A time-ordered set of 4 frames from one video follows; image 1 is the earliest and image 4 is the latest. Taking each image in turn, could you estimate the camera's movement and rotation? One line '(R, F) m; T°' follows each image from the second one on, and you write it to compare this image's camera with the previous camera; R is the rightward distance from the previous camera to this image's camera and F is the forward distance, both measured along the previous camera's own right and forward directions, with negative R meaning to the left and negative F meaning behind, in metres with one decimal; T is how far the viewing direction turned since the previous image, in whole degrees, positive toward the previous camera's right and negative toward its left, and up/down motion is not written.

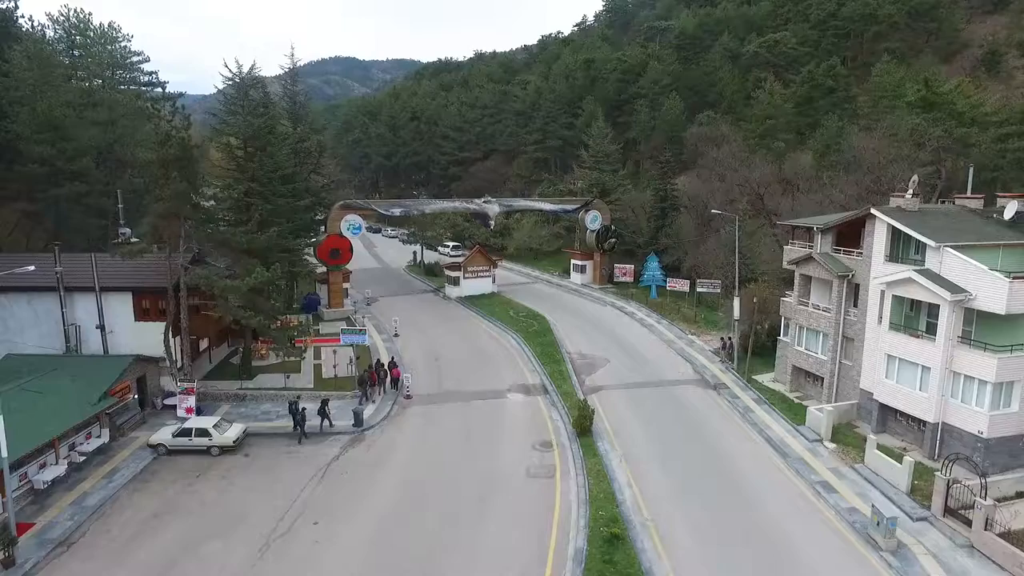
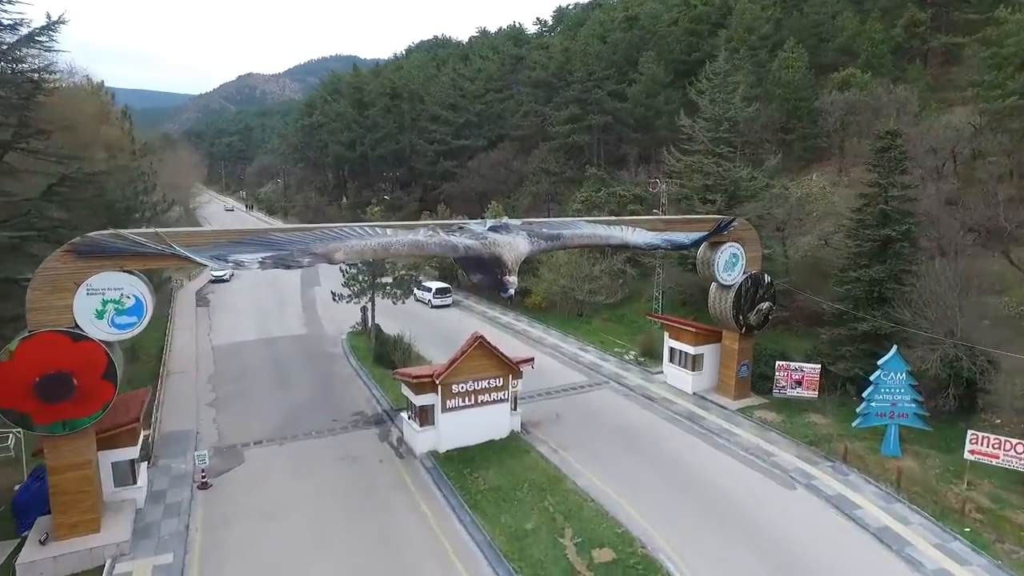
(-1.0, +22.3) m; 0°
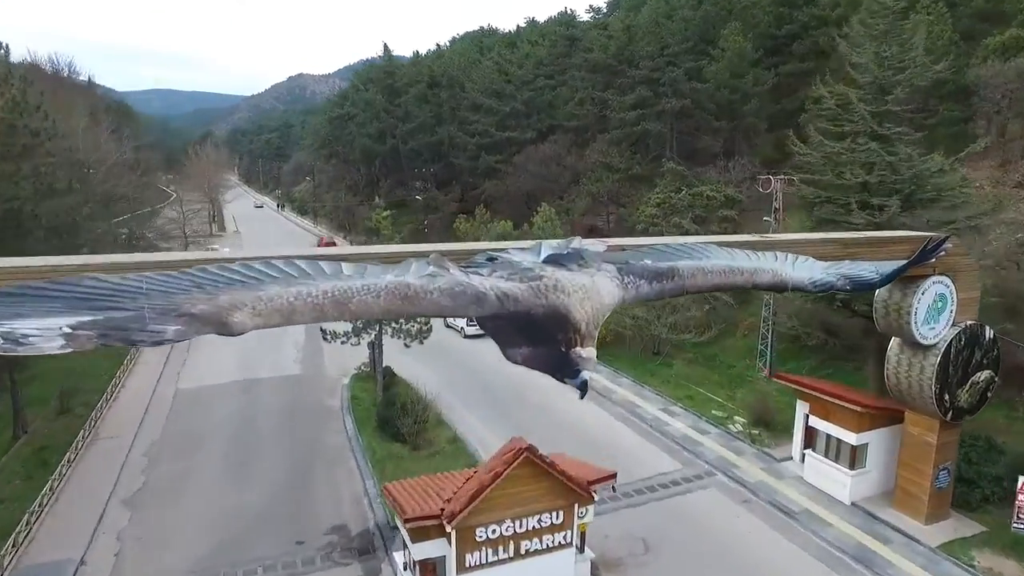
(-0.4, +7.1) m; -4°
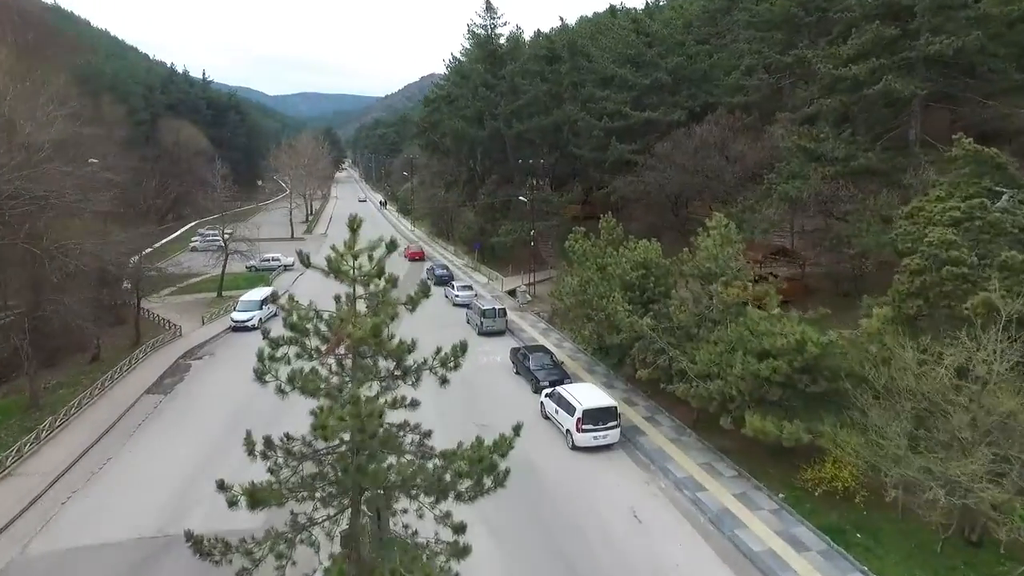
(-0.6, +11.8) m; -11°
